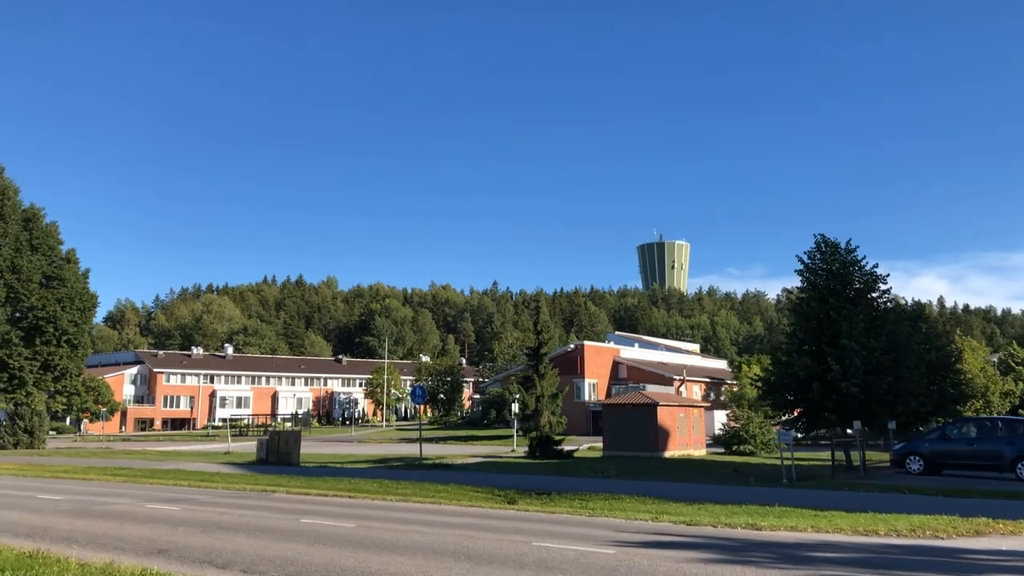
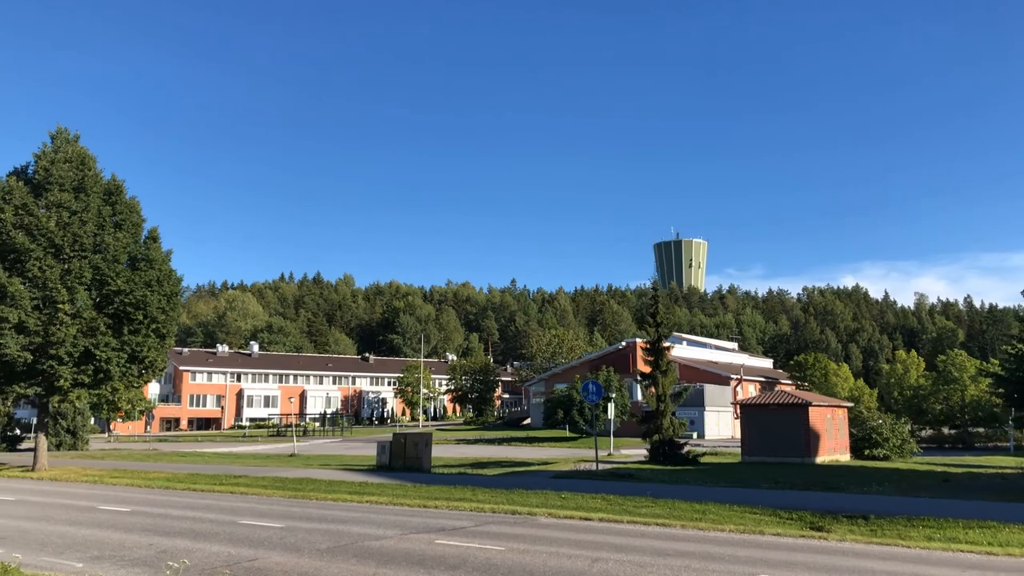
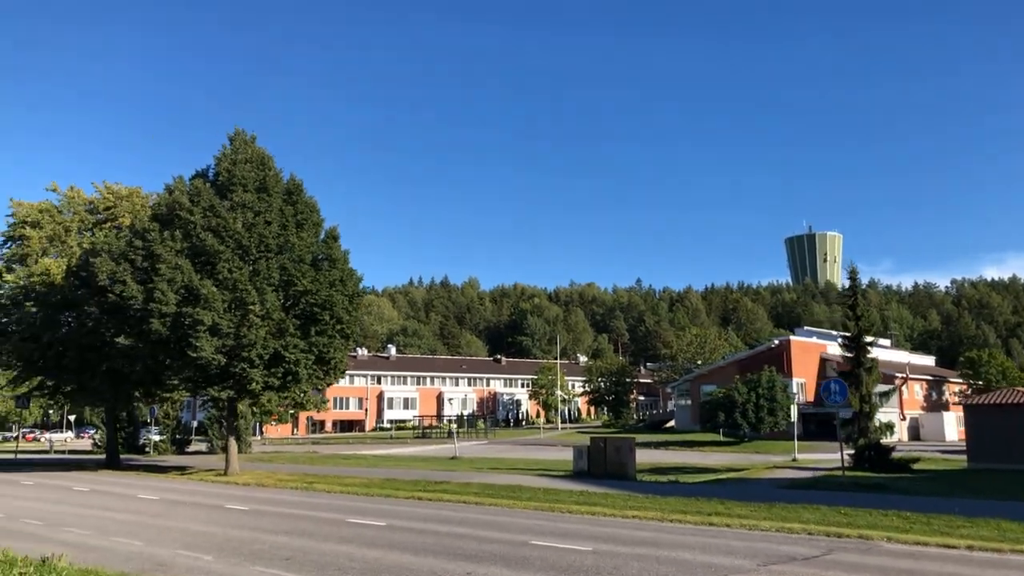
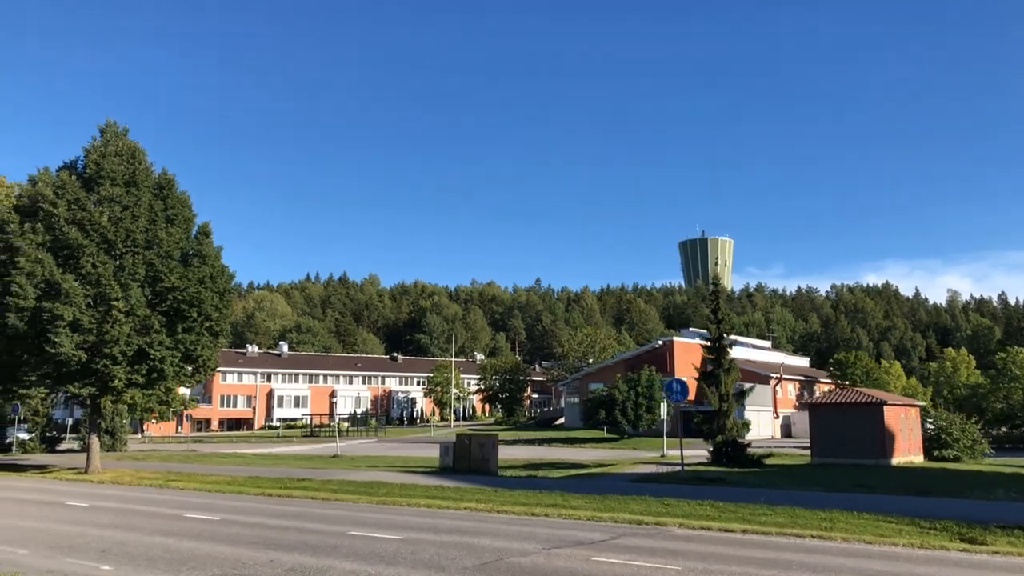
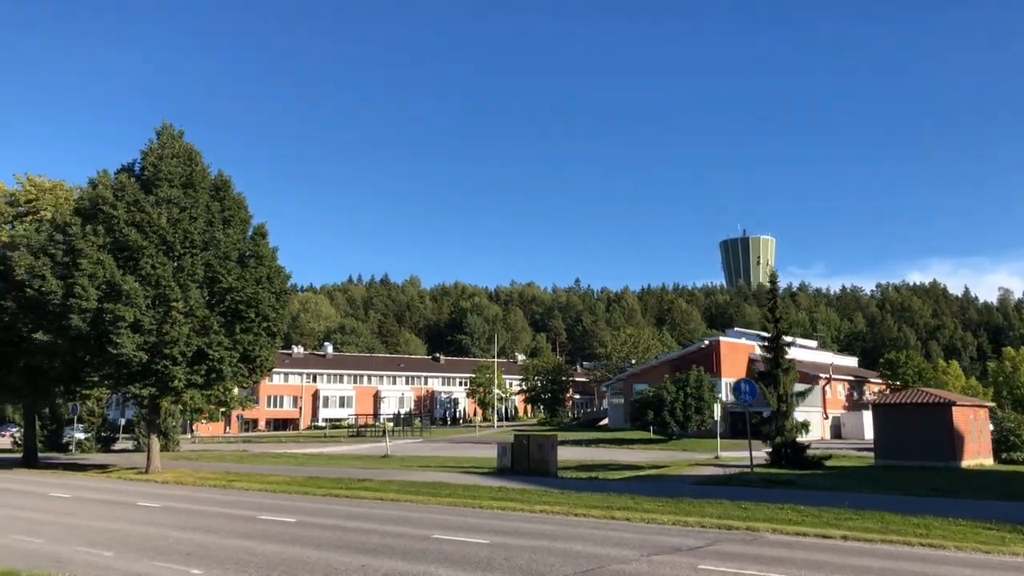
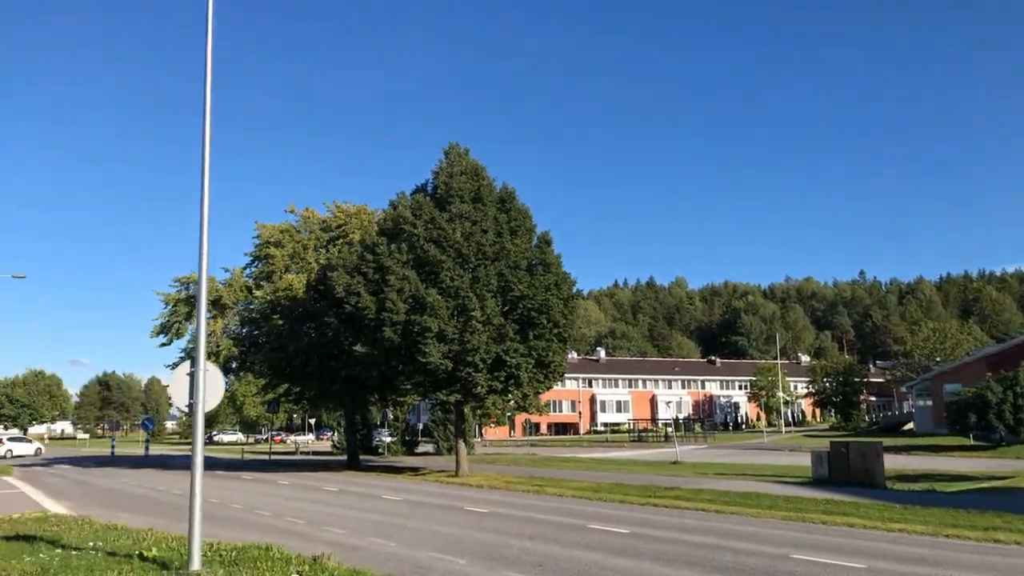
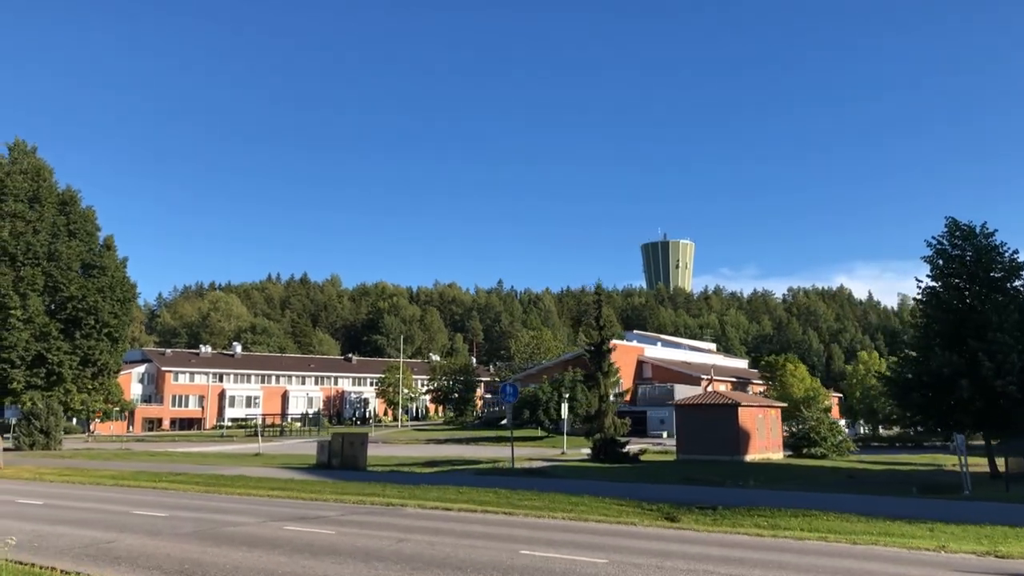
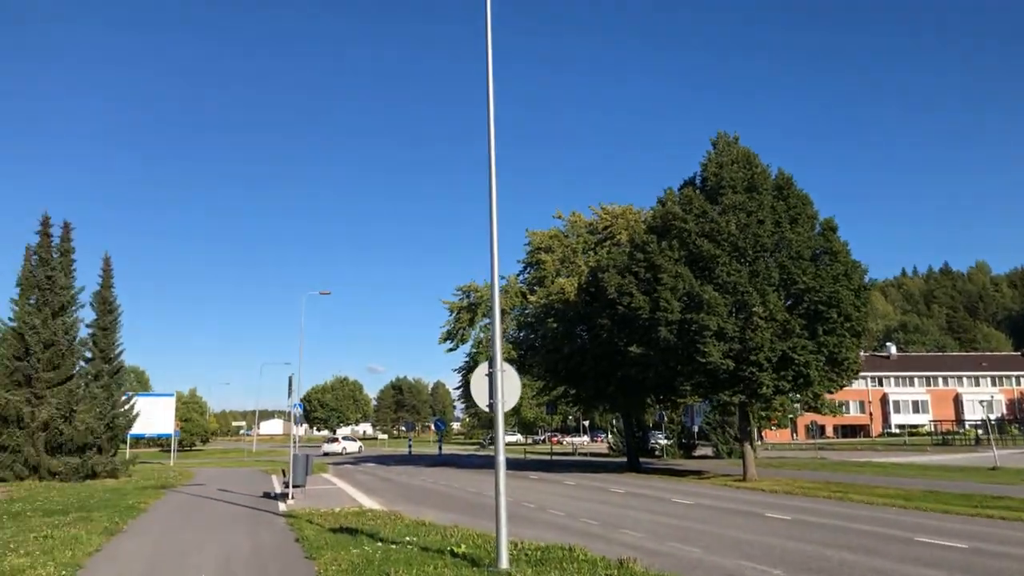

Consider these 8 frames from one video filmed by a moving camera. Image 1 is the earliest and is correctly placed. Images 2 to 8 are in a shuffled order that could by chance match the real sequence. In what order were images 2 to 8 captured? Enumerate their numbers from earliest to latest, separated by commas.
7, 2, 4, 5, 3, 6, 8
